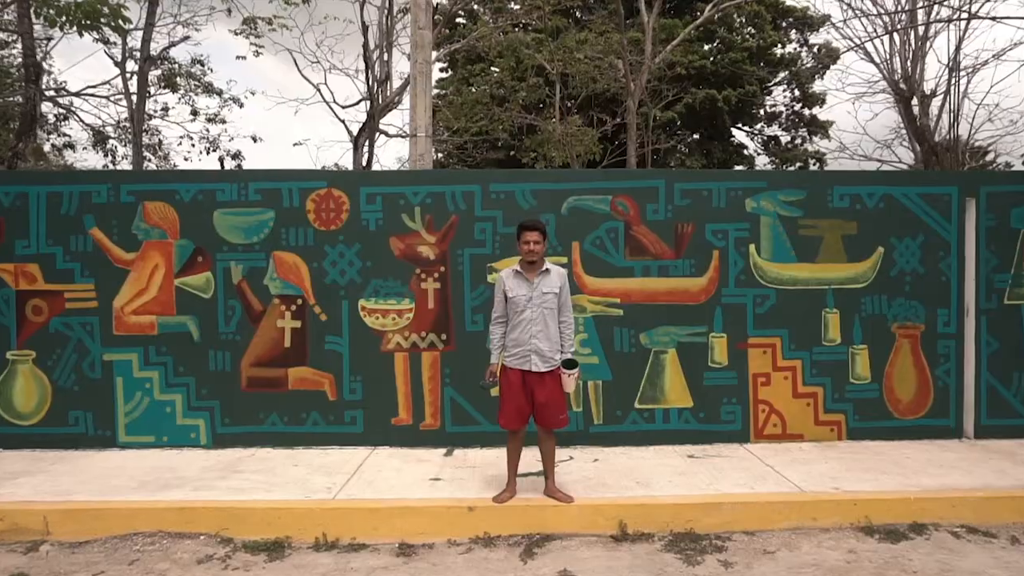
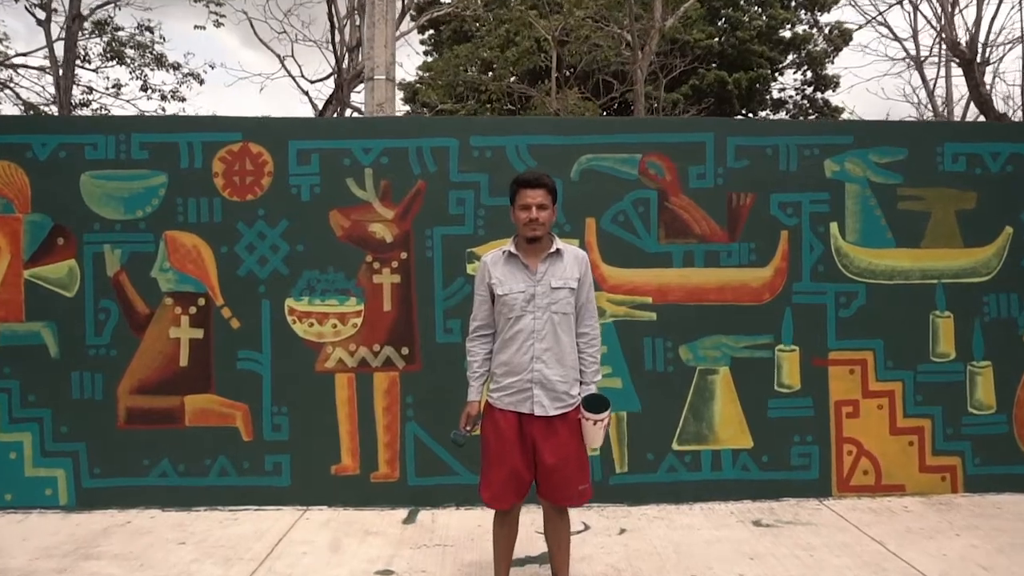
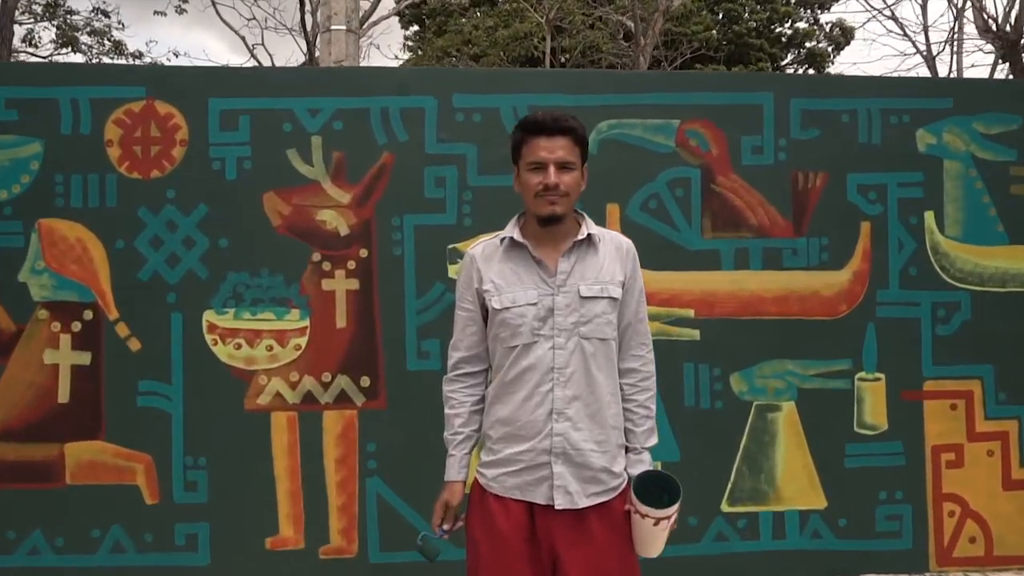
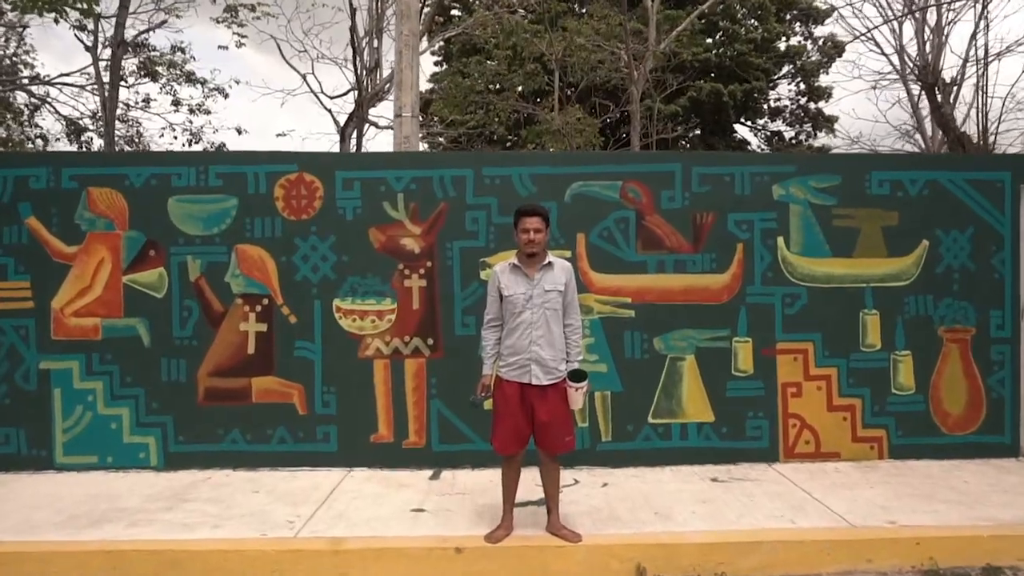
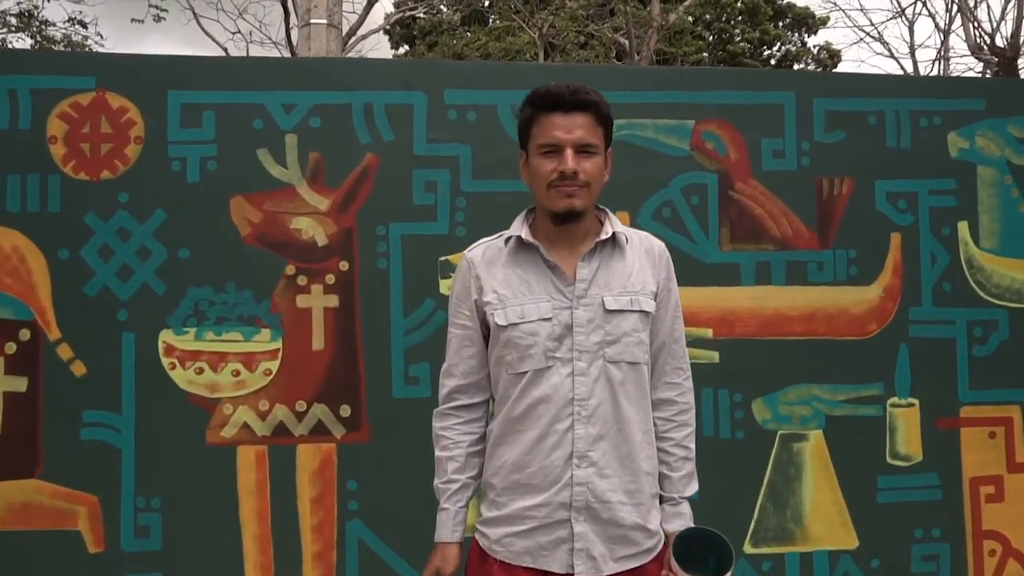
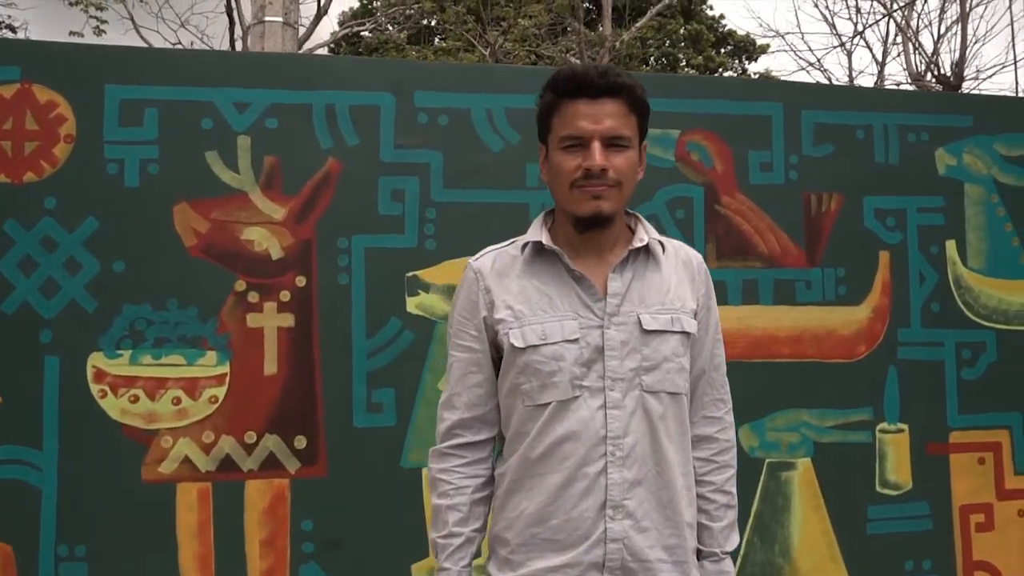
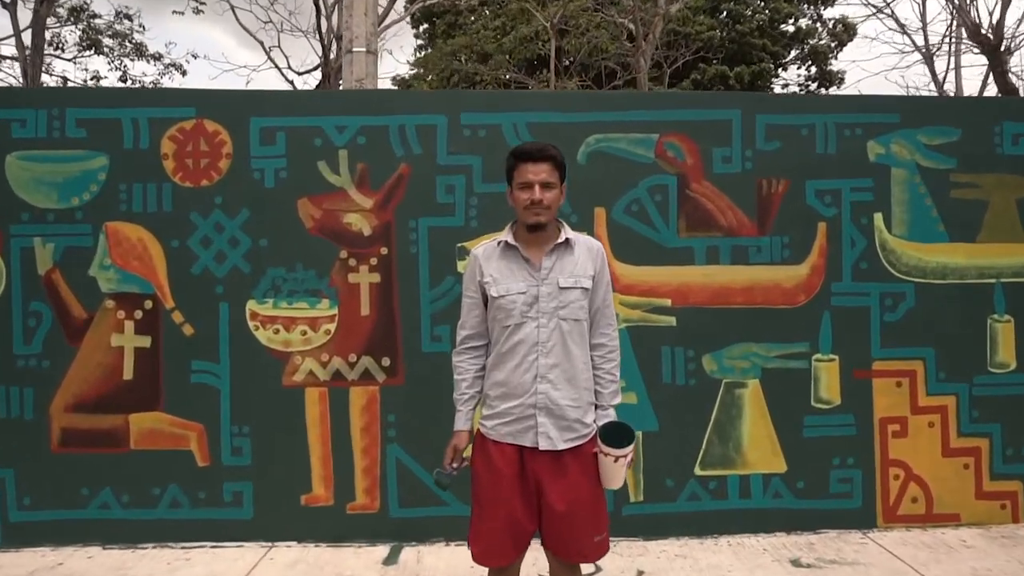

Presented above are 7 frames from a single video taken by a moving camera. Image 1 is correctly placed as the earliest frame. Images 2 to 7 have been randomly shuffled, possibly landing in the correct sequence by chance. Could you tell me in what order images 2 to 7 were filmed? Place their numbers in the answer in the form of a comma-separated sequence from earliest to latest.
4, 2, 7, 3, 5, 6
